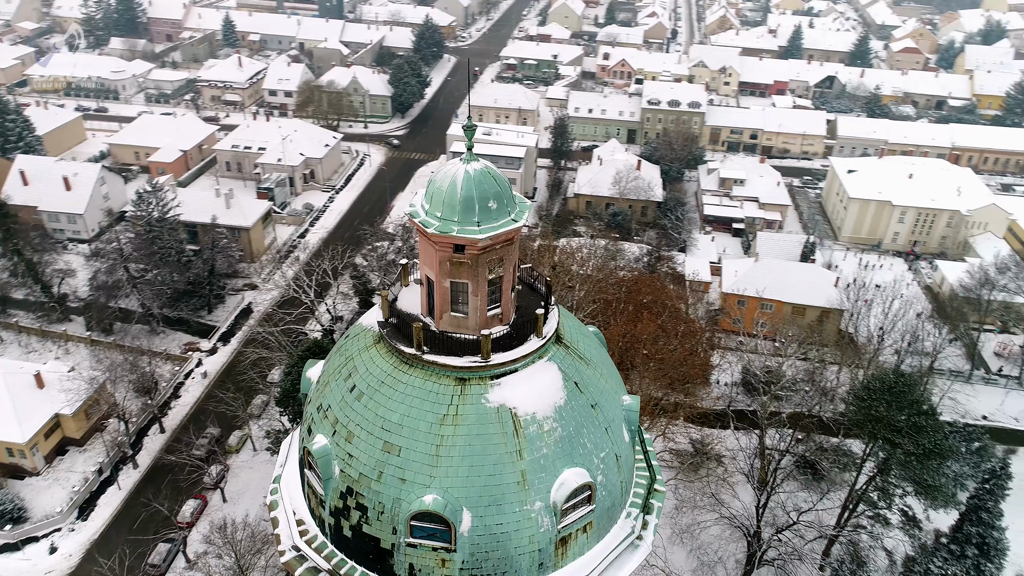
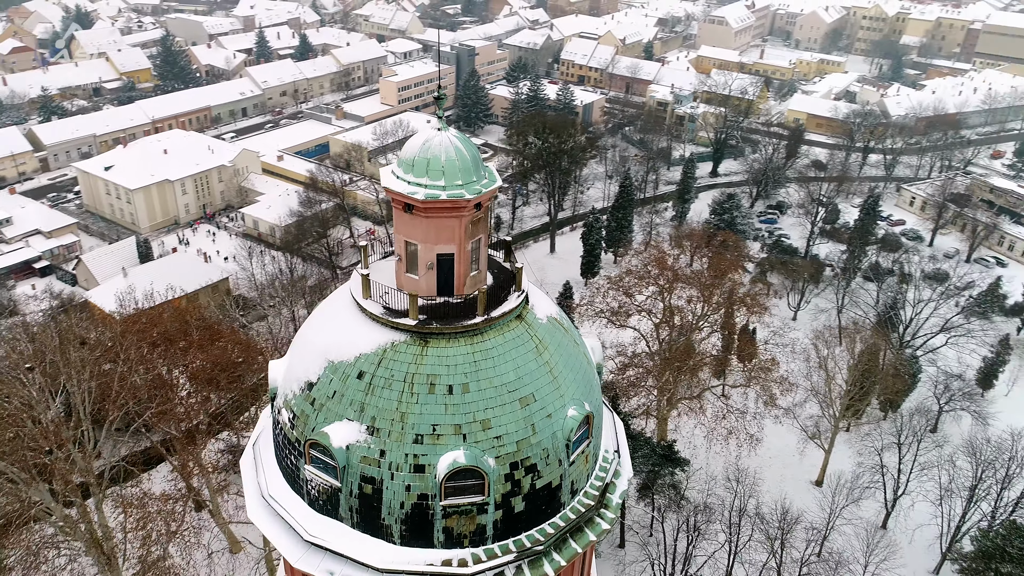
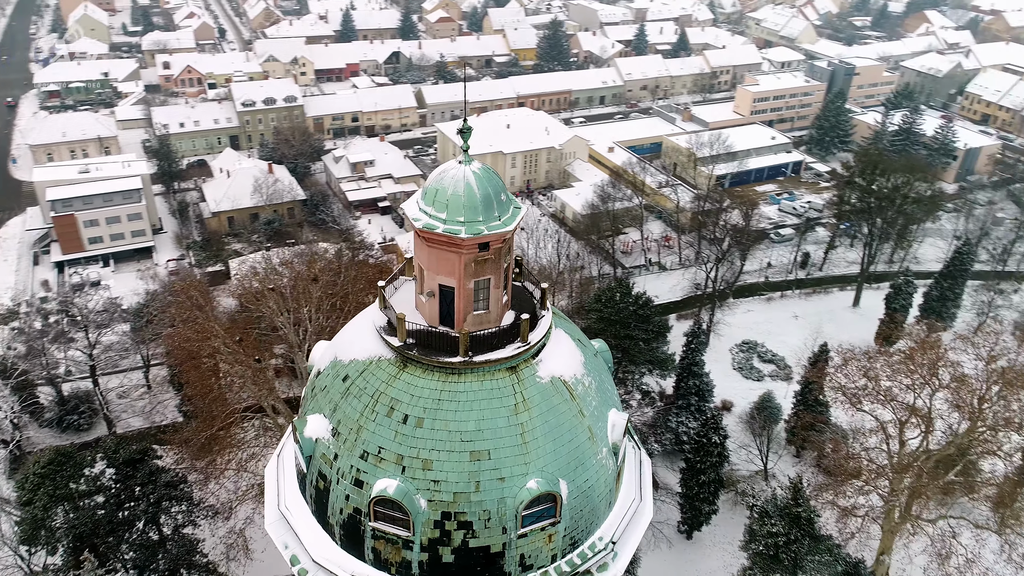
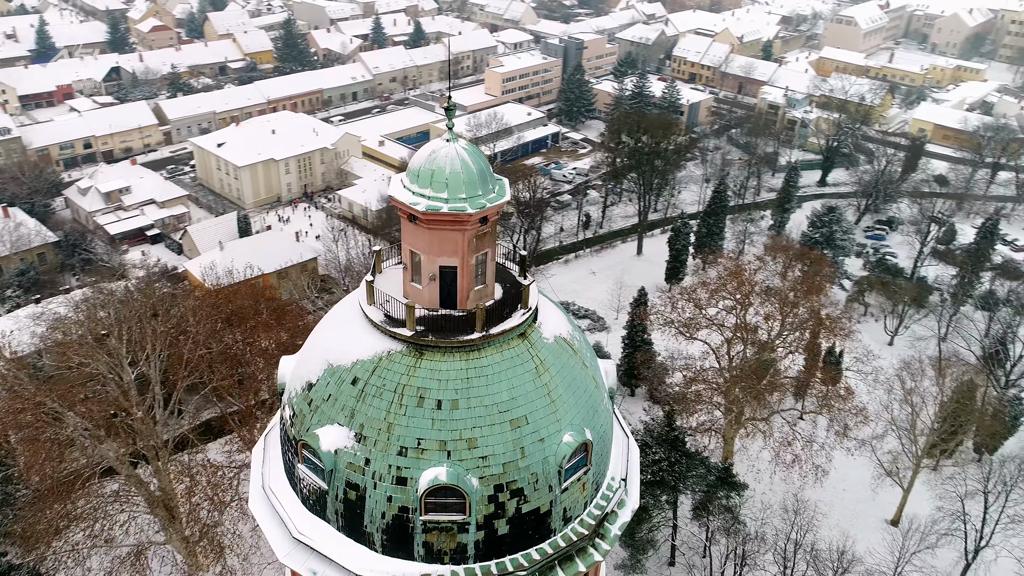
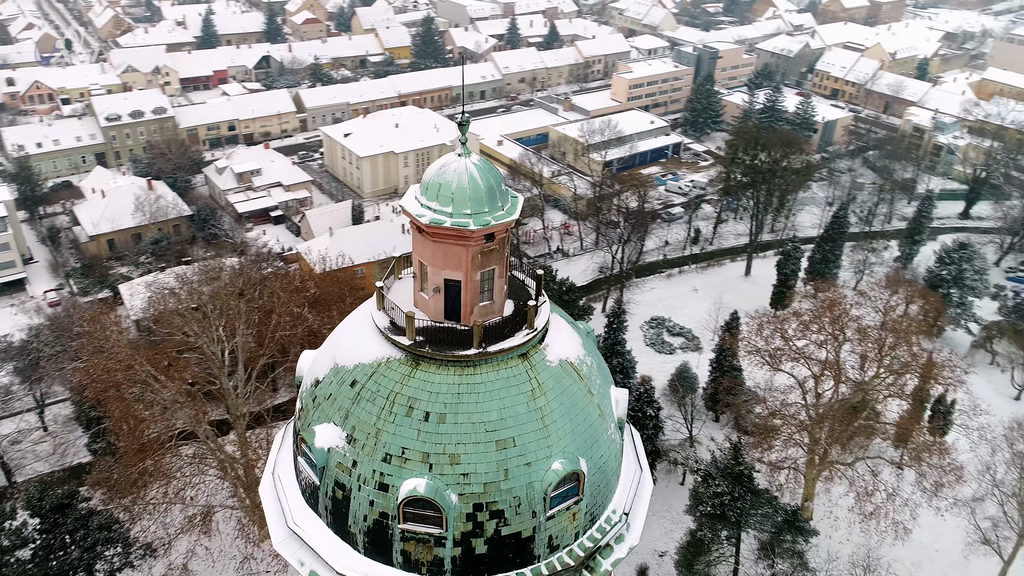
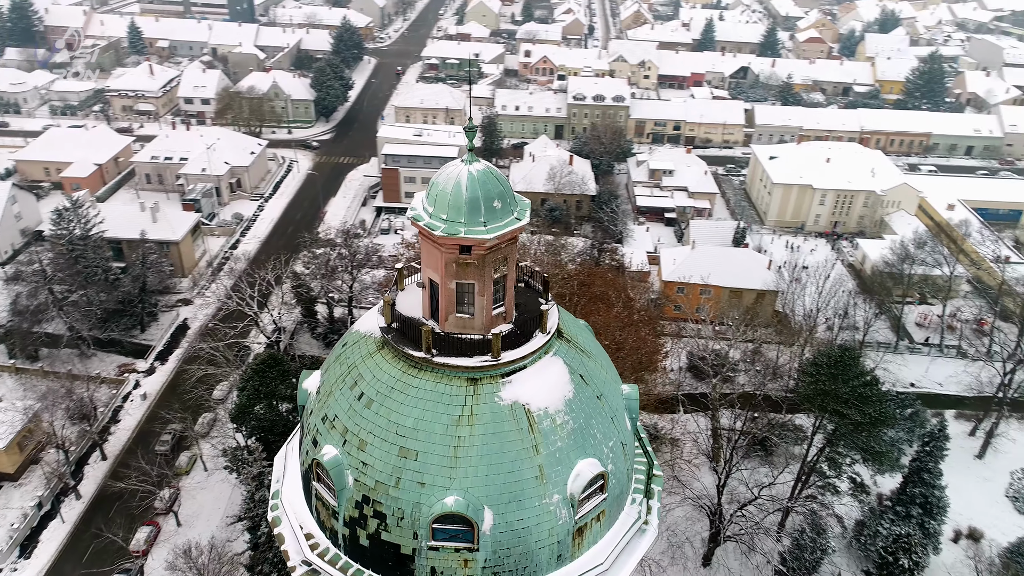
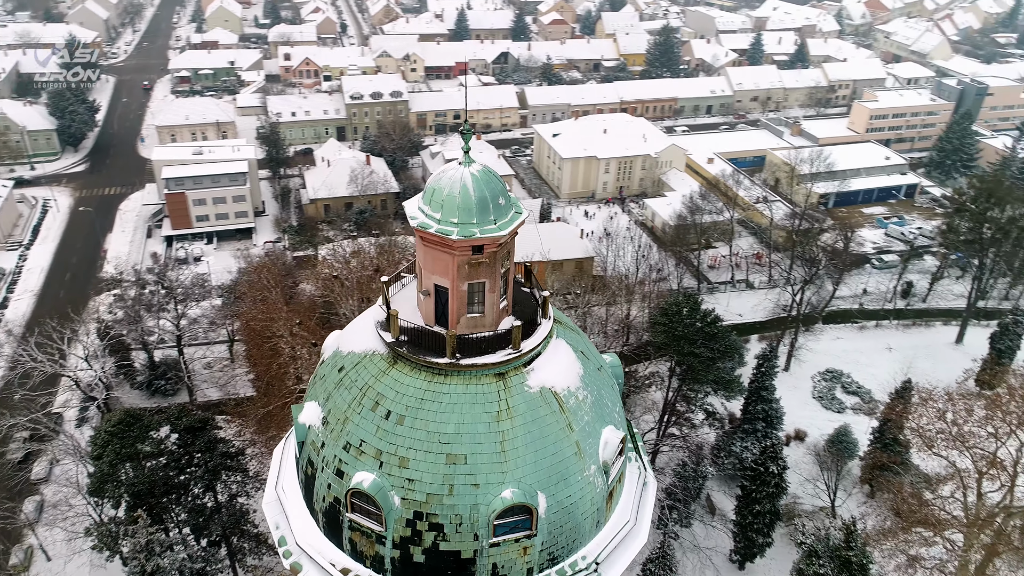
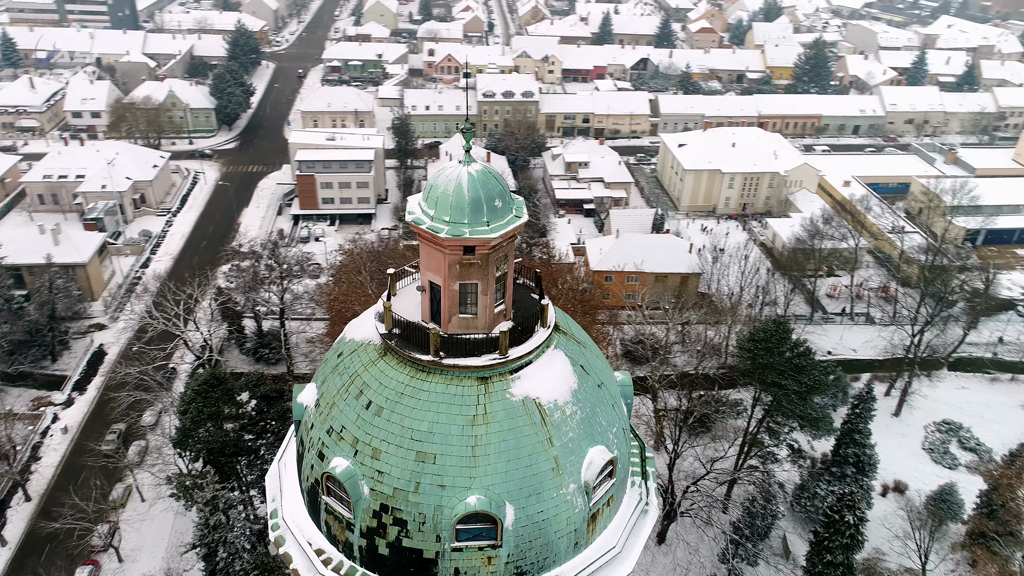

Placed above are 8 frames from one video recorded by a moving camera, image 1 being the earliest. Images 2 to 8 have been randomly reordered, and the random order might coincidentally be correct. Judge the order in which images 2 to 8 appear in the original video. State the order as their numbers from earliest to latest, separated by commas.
6, 8, 7, 3, 5, 4, 2
